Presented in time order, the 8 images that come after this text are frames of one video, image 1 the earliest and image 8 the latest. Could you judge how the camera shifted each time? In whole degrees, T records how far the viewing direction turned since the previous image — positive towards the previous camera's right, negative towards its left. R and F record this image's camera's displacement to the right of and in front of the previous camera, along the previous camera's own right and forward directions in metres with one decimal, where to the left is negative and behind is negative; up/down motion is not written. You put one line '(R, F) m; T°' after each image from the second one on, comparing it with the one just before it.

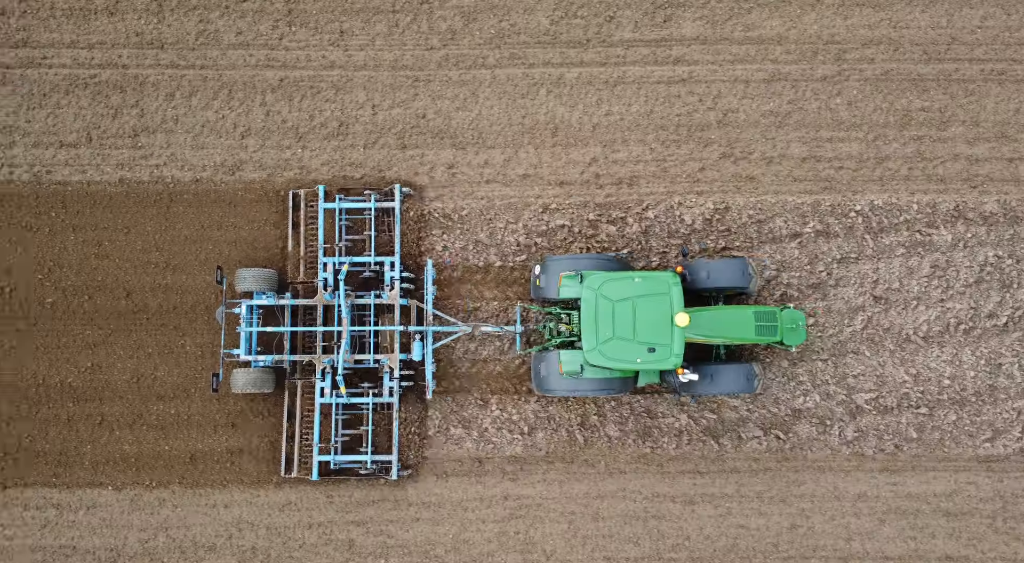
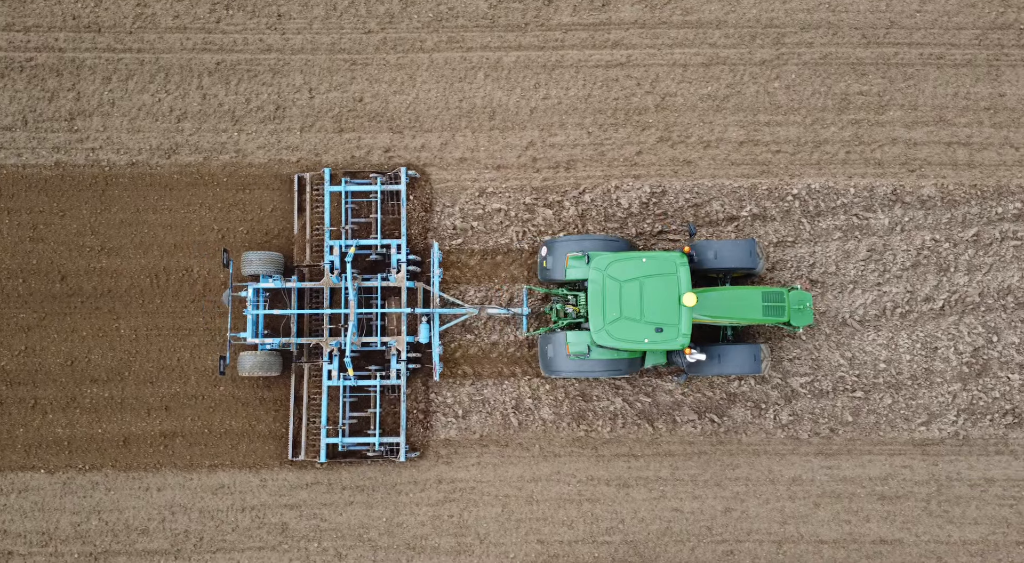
(+0.9, 0.0) m; 0°
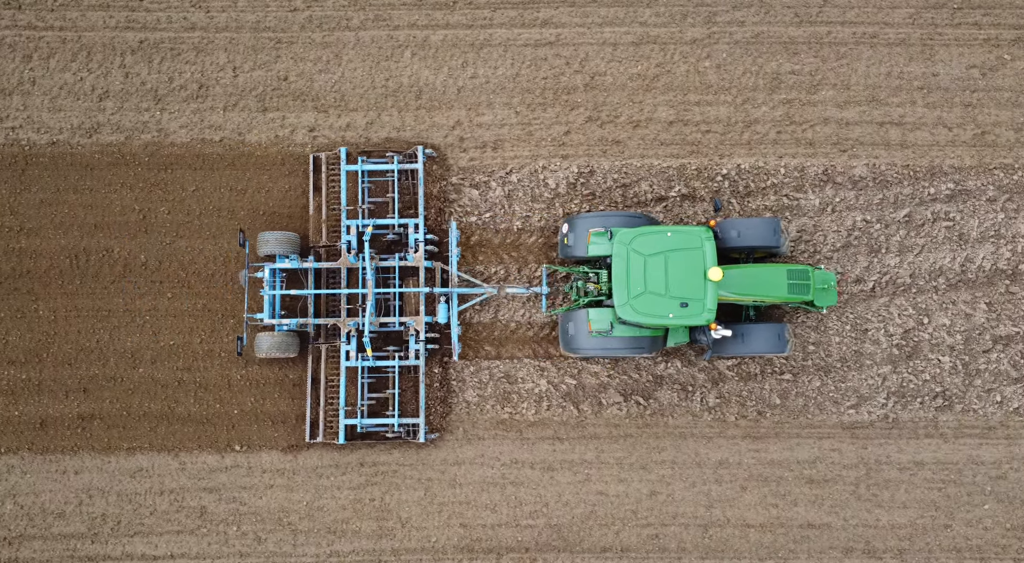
(+1.1, +0.2) m; 0°
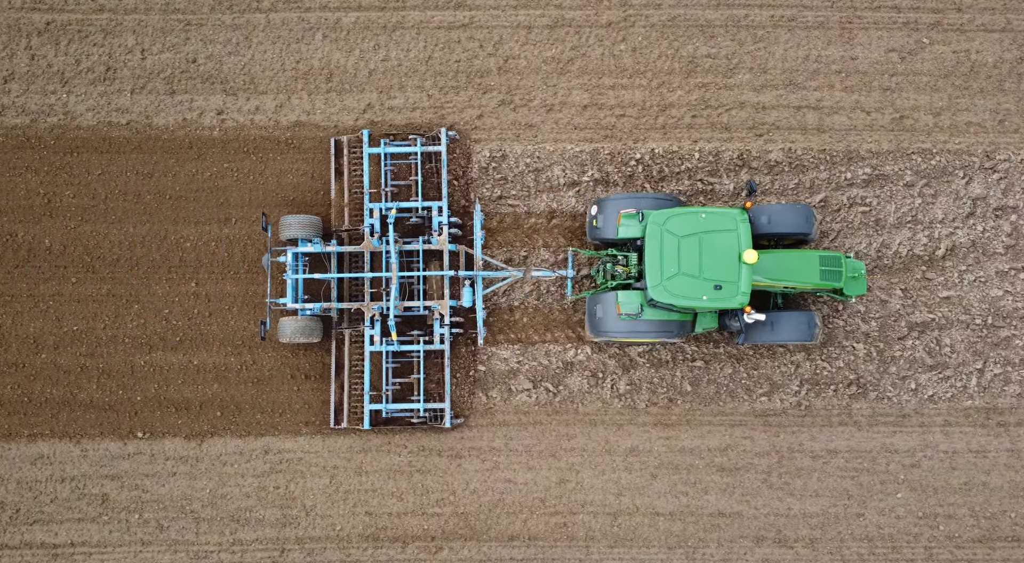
(+1.3, +0.2) m; 0°
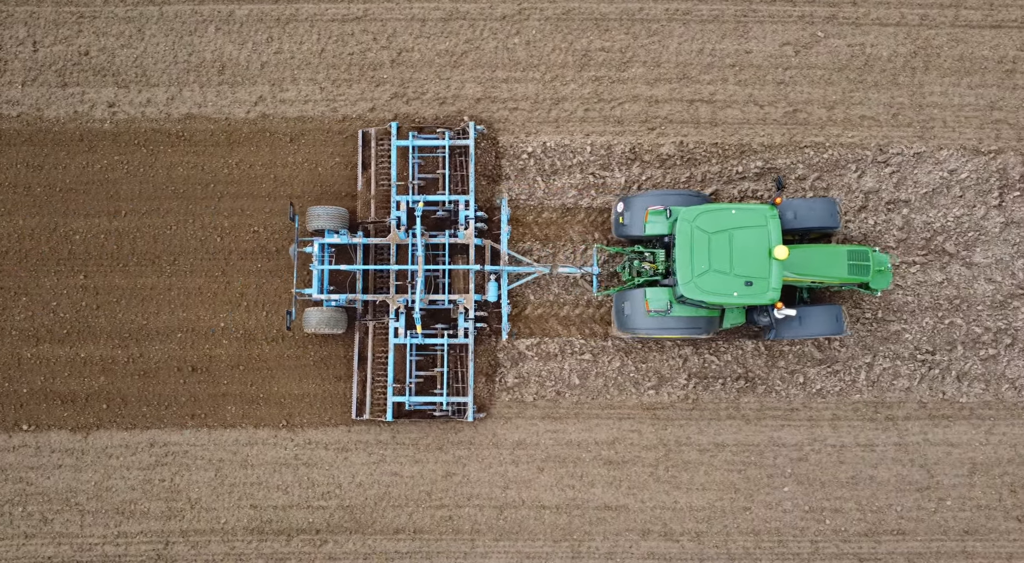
(+1.6, 0.0) m; 0°
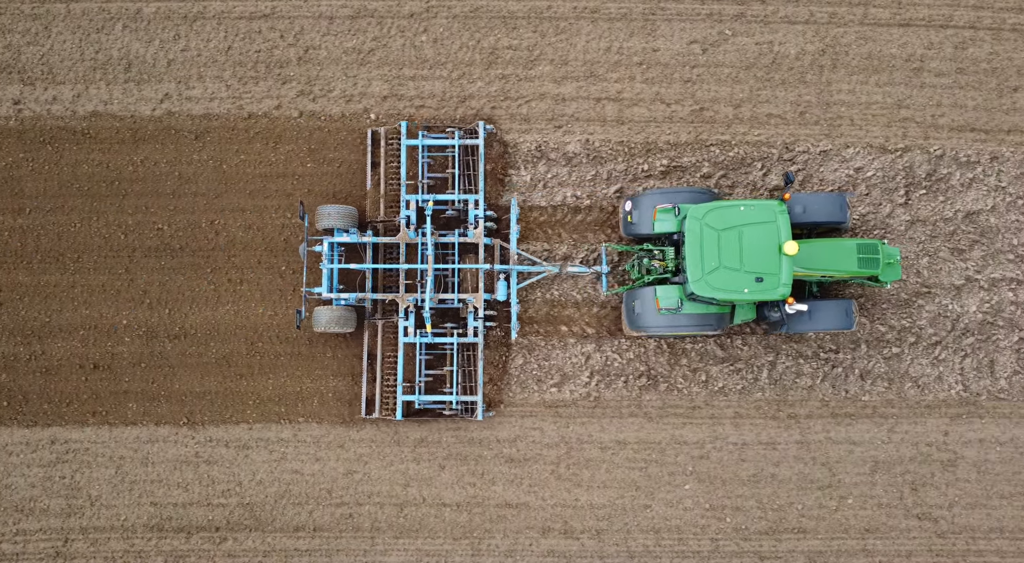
(+1.4, 0.0) m; 0°
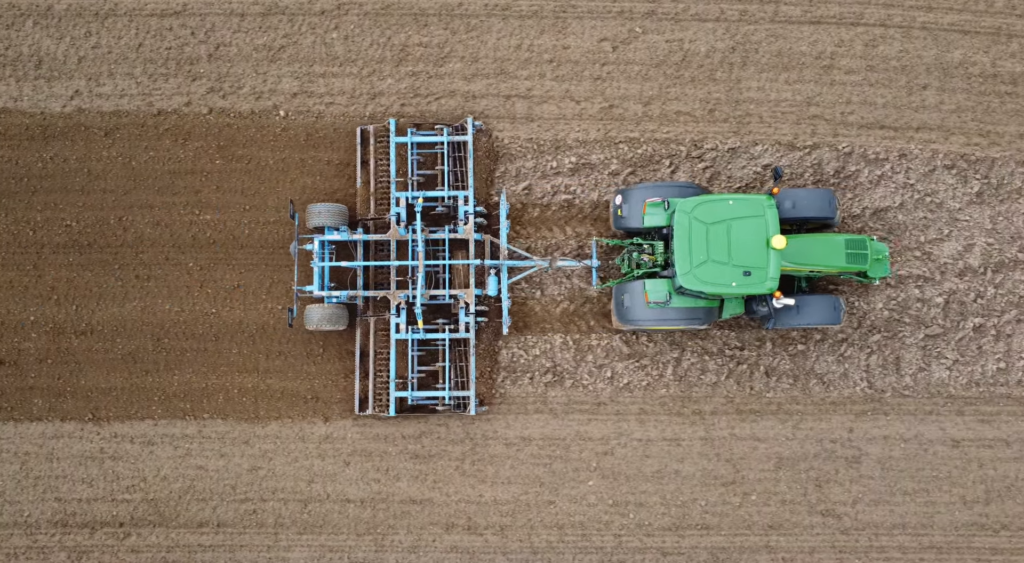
(+1.3, 0.0) m; 0°
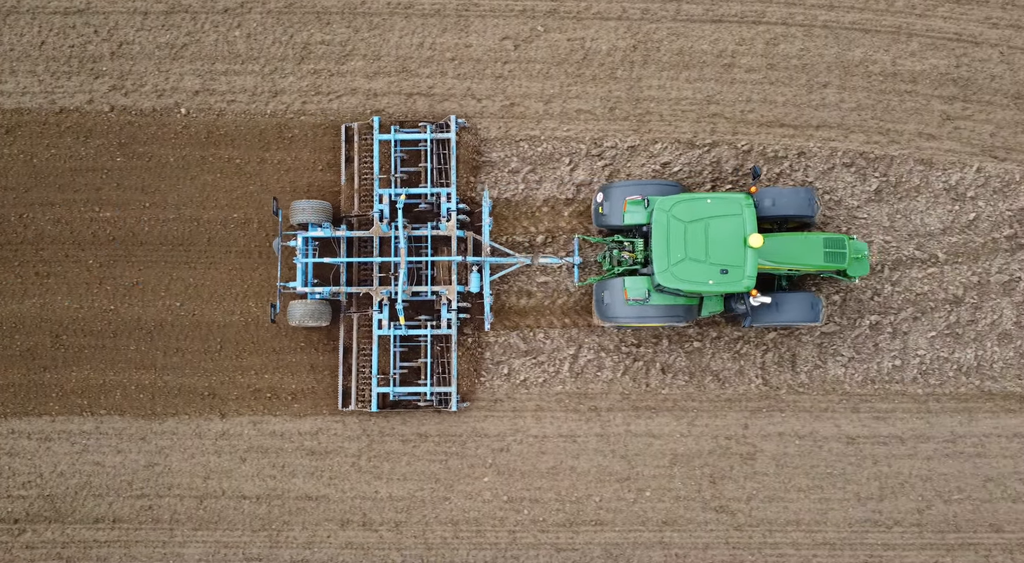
(+1.4, -0.1) m; 0°
